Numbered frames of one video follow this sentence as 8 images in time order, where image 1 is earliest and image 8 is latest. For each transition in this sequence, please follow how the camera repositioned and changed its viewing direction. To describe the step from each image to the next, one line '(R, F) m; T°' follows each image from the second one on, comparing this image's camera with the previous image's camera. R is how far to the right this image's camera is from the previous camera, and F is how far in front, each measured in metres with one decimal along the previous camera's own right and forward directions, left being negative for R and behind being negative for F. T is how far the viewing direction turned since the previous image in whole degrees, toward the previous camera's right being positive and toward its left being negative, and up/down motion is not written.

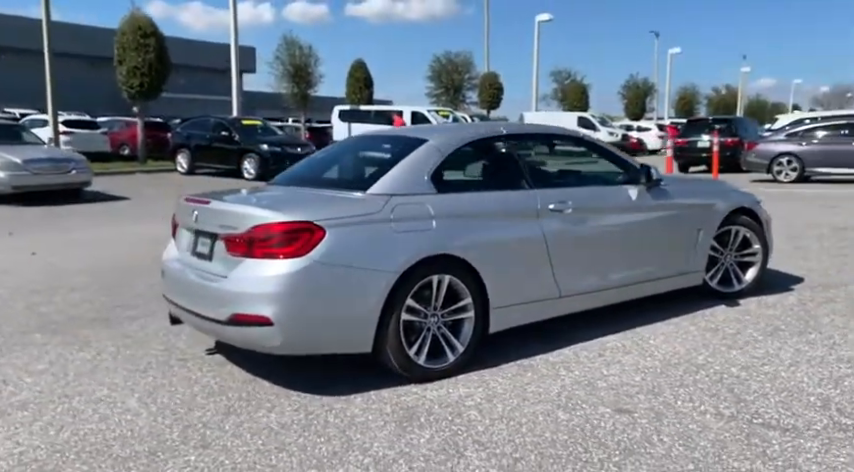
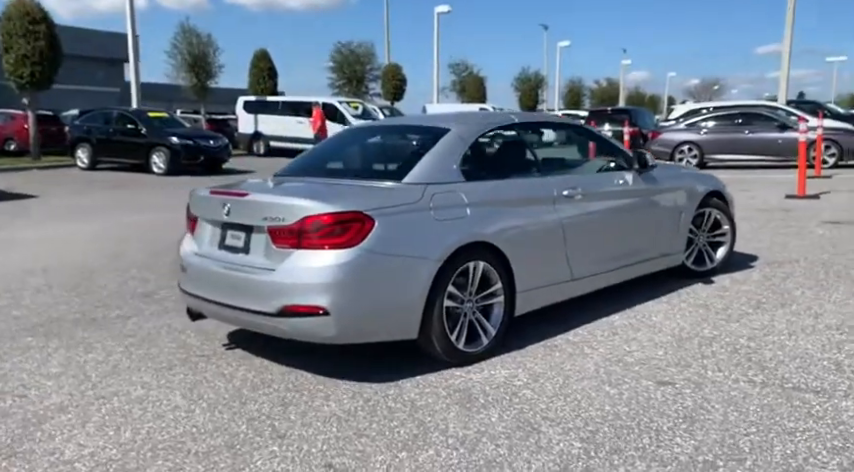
(-0.7, 0.0) m; +7°
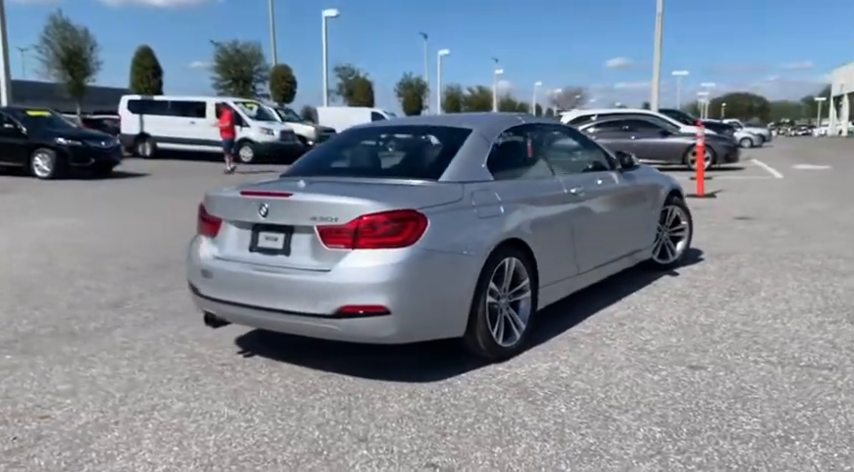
(-0.9, +0.1) m; +9°
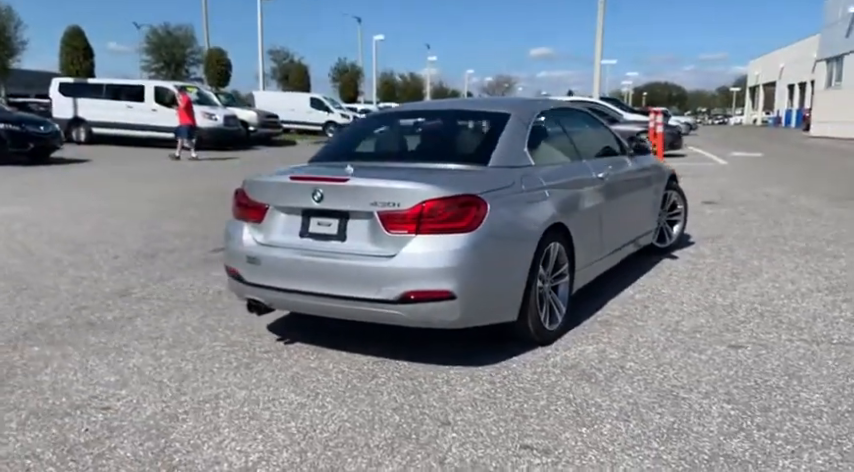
(-0.6, 0.0) m; +5°
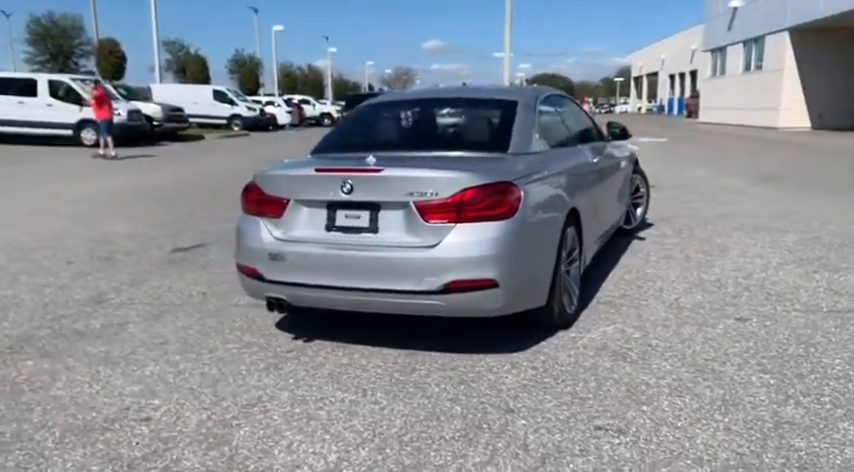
(-0.6, +0.1) m; +7°
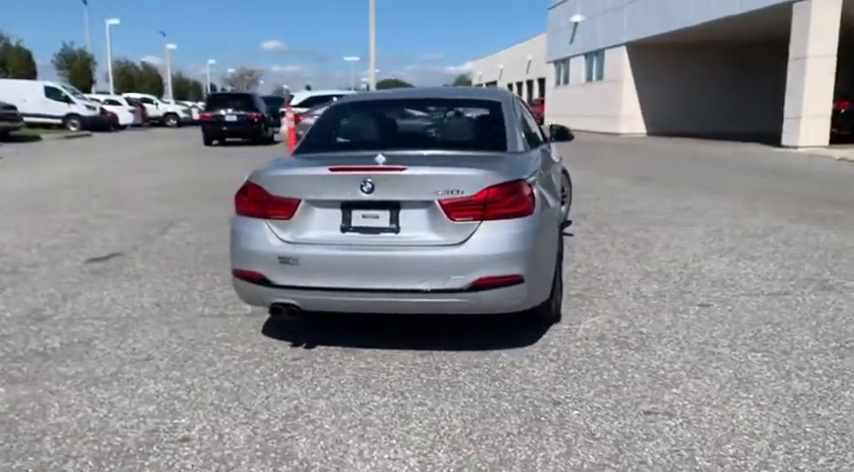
(-0.8, +0.1) m; +11°
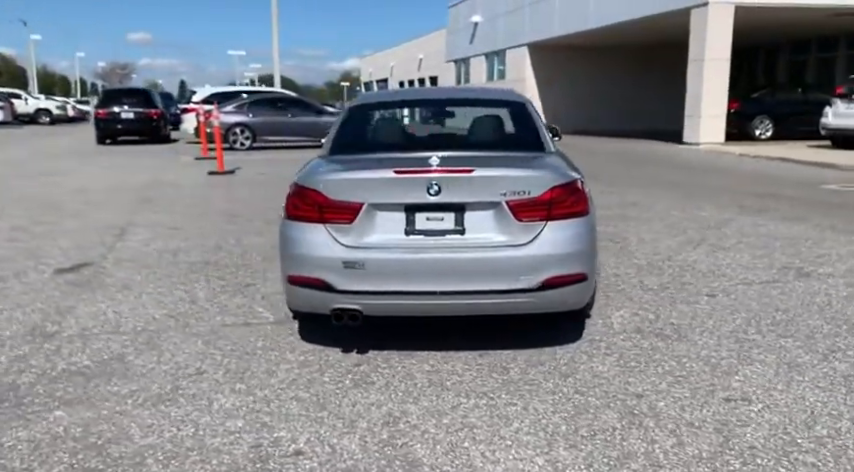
(-0.9, 0.0) m; +8°
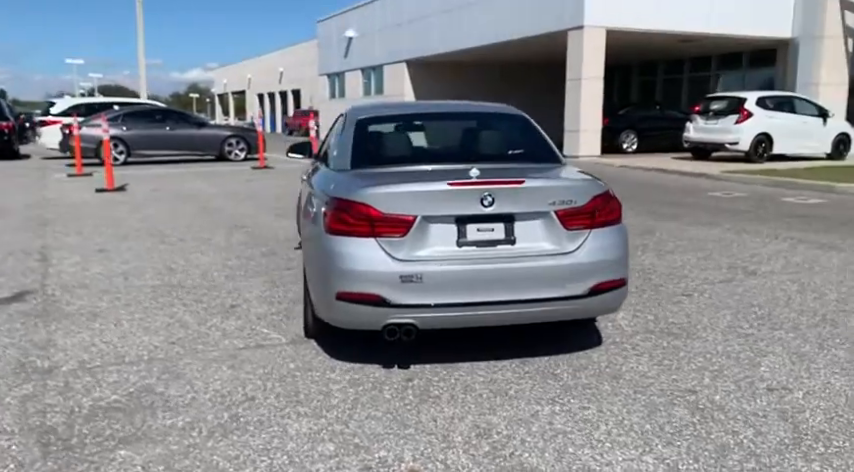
(-0.9, +0.1) m; +10°
